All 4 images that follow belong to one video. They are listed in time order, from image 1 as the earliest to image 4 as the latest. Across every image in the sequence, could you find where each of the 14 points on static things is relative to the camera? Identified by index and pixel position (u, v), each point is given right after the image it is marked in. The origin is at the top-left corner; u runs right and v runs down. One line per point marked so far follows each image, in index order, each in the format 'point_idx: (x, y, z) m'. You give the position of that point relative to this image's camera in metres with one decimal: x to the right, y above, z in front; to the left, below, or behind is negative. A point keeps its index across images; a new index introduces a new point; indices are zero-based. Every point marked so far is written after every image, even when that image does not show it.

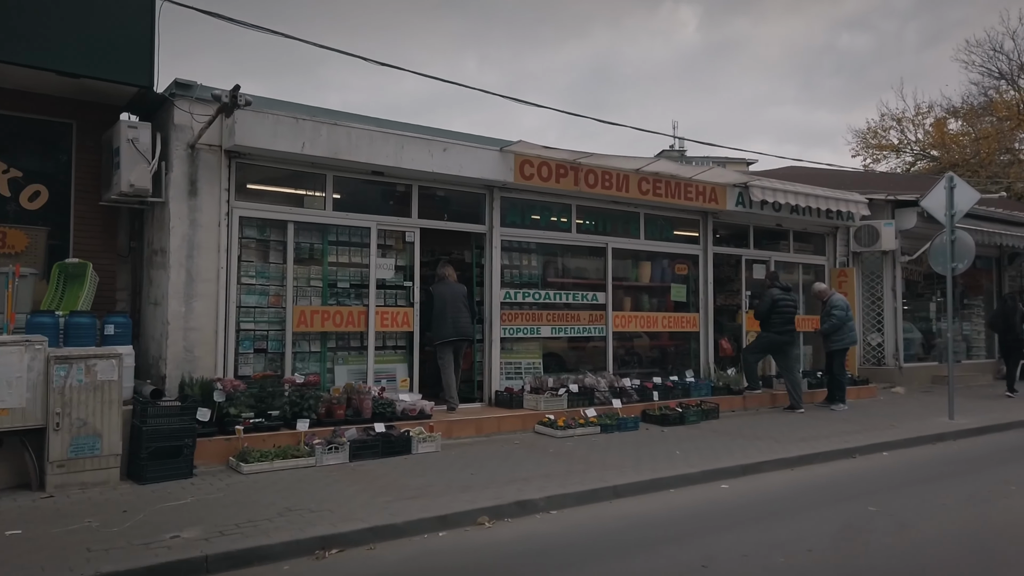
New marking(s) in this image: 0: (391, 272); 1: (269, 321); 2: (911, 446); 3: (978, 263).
0: (-1.0, +0.1, +9.2) m
1: (-1.9, -0.3, +8.4) m
2: (+3.5, -1.4, +9.5) m
3: (+7.4, +0.4, +17.5) m
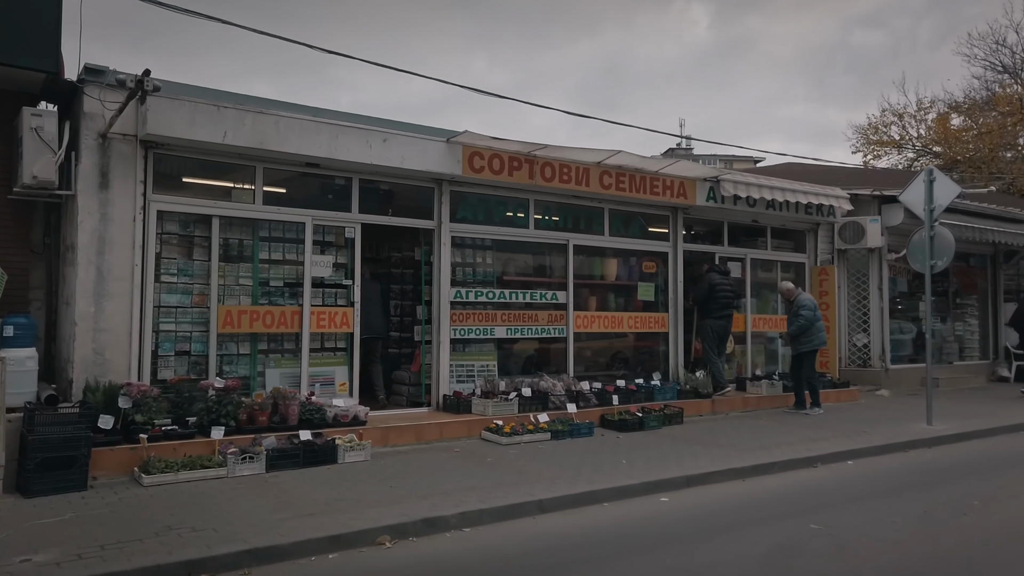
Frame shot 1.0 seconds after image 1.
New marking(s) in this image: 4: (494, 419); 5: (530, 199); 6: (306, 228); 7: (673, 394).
0: (-1.5, +0.1, +8.8) m
1: (-2.3, -0.2, +7.9) m
2: (+3.0, -1.4, +8.9) m
3: (+7.1, +0.4, +16.9) m
4: (-0.1, -1.1, +8.9) m
5: (+0.2, +0.8, +10.3) m
6: (-1.6, +0.5, +8.6) m
7: (+1.6, -1.0, +10.7) m
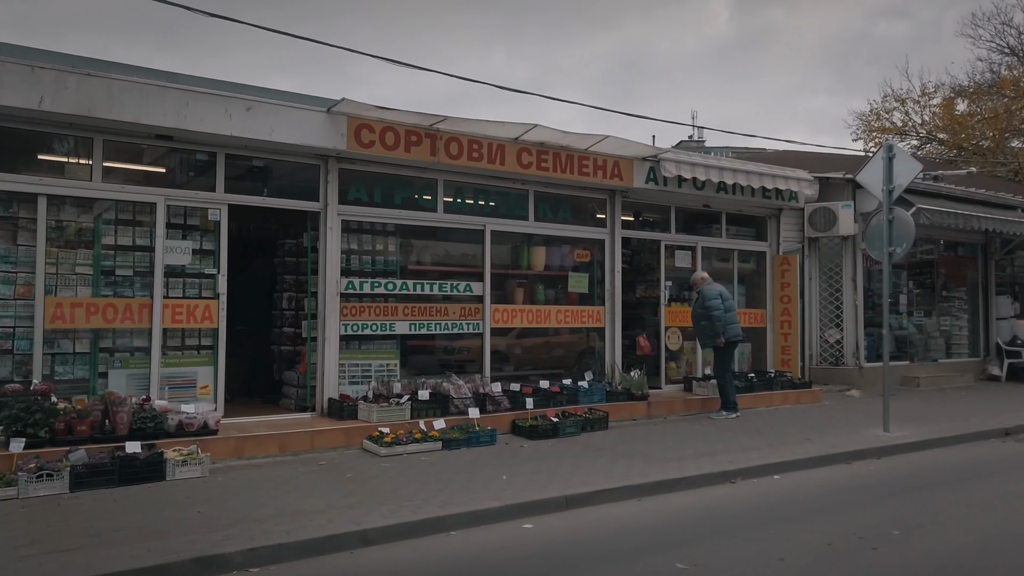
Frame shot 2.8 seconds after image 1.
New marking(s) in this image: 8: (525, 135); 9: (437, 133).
0: (-2.3, +0.2, +7.7) m
1: (-3.1, -0.2, +6.9) m
2: (+2.2, -1.3, +7.8) m
3: (+6.4, +0.5, +15.7) m
4: (-1.0, -1.0, +7.9) m
5: (-0.6, +0.9, +9.3) m
6: (-2.4, +0.5, +7.5) m
7: (+0.8, -0.9, +9.6) m
8: (+0.1, +1.3, +9.1) m
9: (-0.6, +1.2, +8.7) m
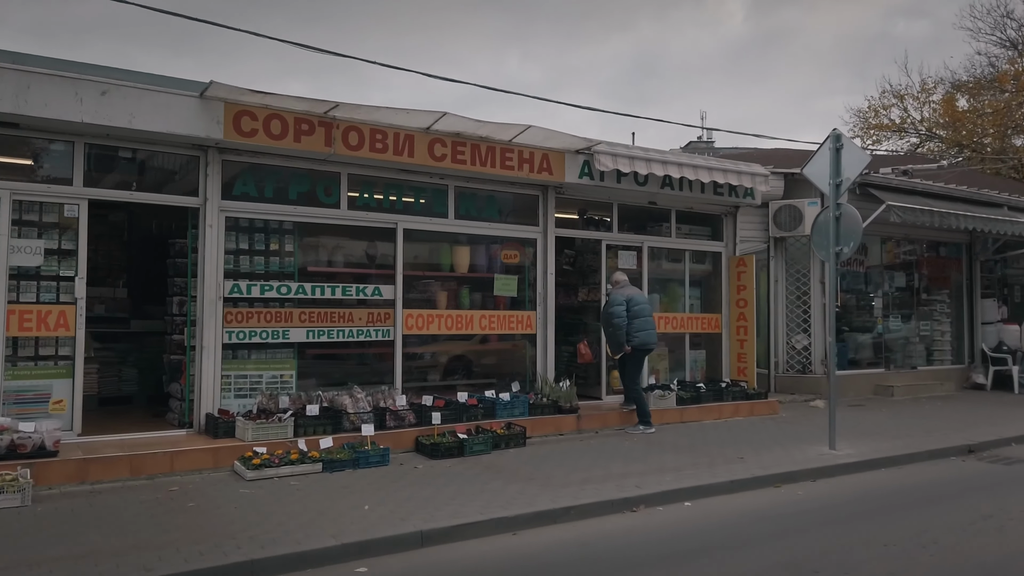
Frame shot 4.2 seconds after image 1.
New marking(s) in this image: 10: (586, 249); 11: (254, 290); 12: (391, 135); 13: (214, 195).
0: (-3.0, +0.2, +7.0) m
1: (-3.9, -0.2, +6.2) m
2: (+1.5, -1.3, +7.0) m
3: (+5.8, +0.5, +14.9) m
4: (-1.7, -1.0, +7.1) m
5: (-1.3, +0.9, +8.5) m
6: (-3.2, +0.5, +6.8) m
7: (+0.1, -1.0, +8.8) m
8: (-0.6, +1.2, +8.4) m
9: (-1.3, +1.2, +7.9) m
10: (+0.7, +0.4, +10.5) m
11: (-1.9, 0.0, +8.0) m
12: (-0.9, +1.2, +8.3) m
13: (-2.1, +0.7, +7.7) m
